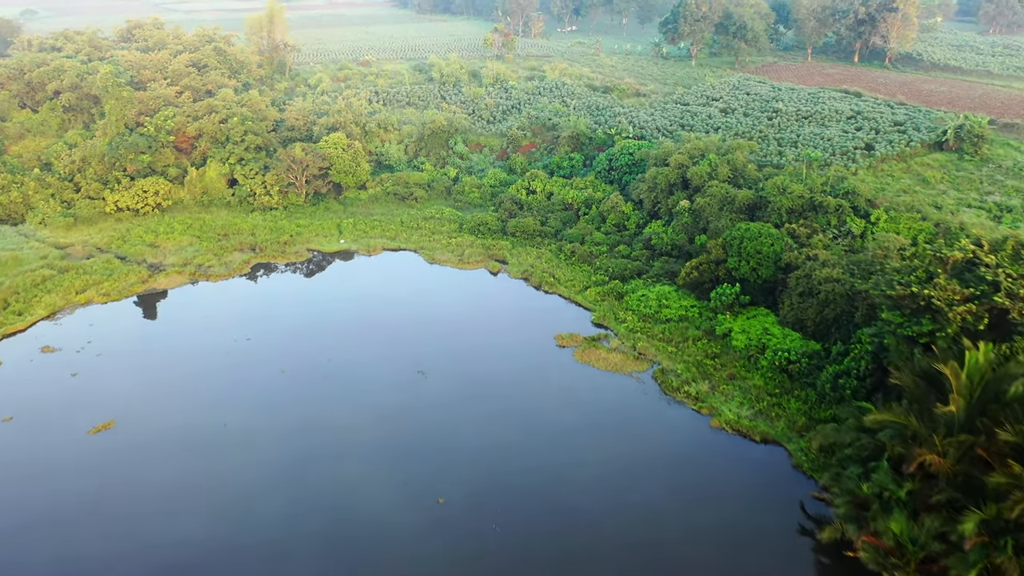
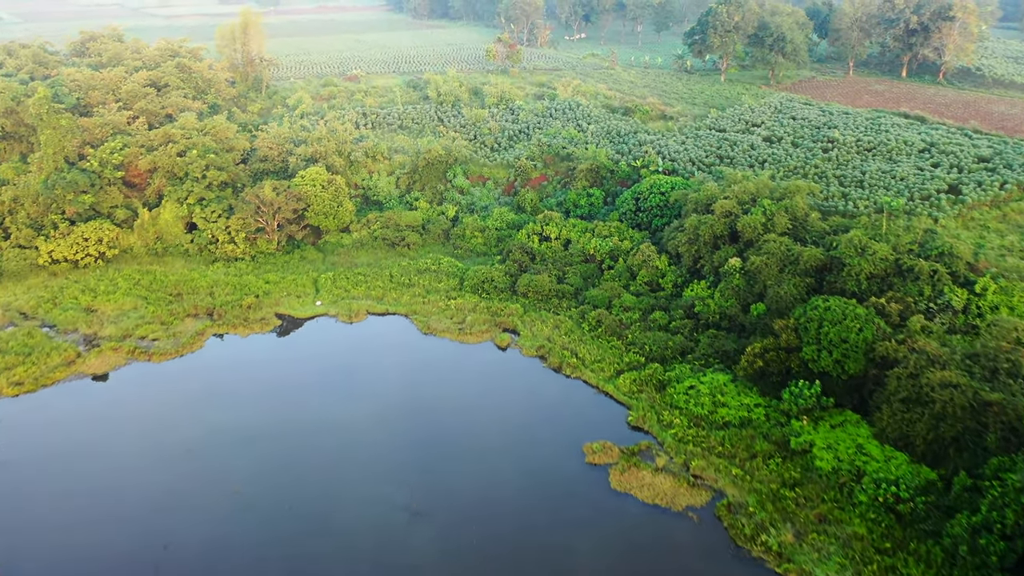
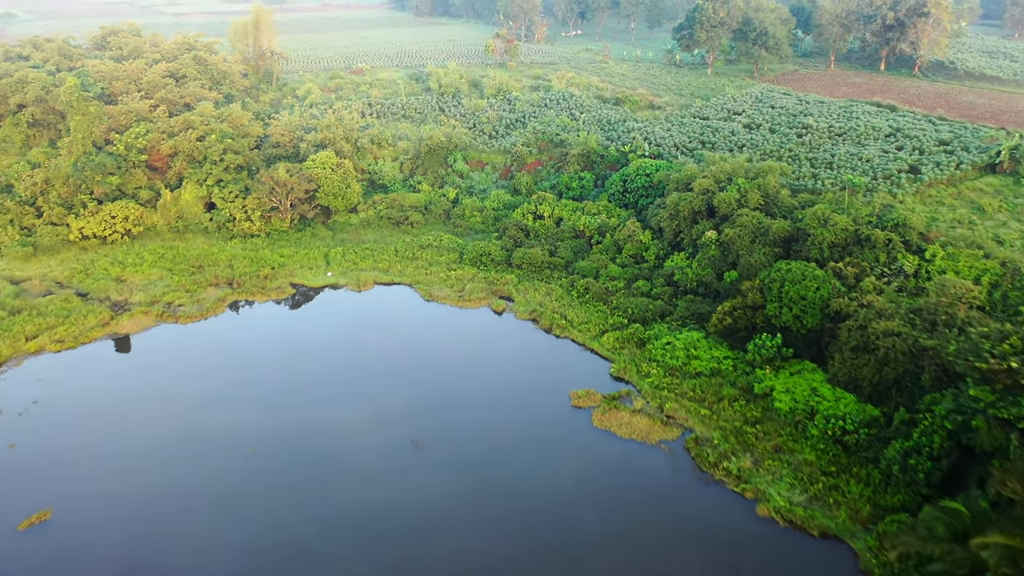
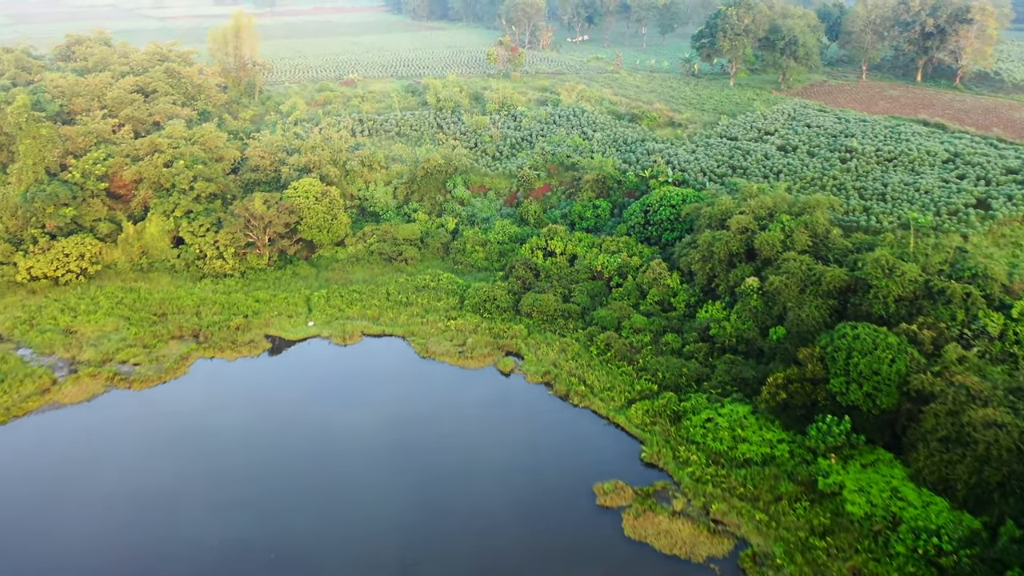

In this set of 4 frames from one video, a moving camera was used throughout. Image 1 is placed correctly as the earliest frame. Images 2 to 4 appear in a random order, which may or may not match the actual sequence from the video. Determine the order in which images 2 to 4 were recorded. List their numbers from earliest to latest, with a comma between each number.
3, 2, 4
